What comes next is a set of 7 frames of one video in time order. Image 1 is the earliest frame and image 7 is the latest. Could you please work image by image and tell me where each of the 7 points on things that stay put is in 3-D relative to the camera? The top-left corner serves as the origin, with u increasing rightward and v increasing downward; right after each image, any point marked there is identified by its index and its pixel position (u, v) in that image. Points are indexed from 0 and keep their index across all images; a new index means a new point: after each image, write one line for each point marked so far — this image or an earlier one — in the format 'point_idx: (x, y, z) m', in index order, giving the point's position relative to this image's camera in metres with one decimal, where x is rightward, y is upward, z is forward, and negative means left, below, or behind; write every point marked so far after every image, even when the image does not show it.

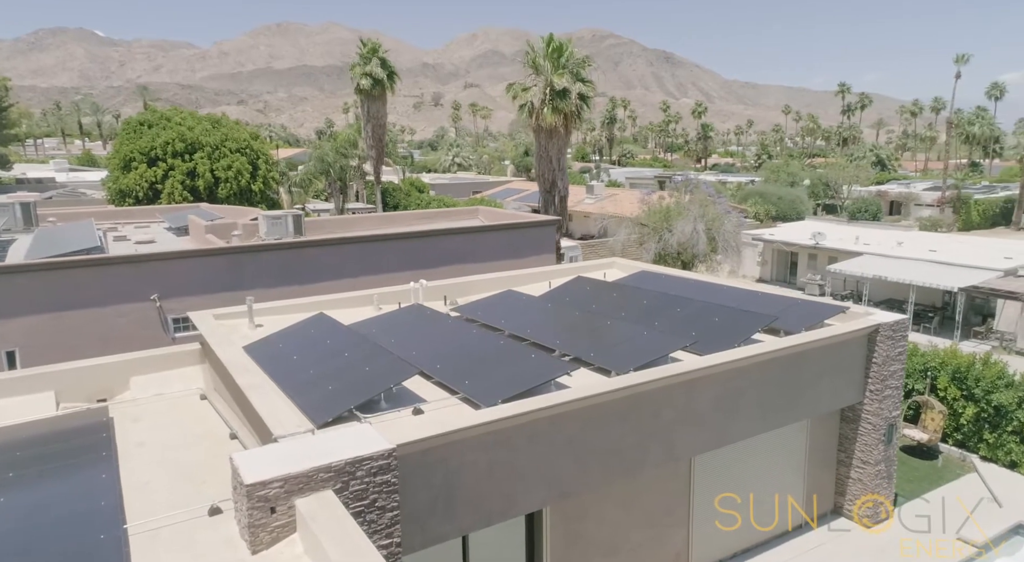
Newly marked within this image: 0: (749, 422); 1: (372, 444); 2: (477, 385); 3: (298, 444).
0: (+4.5, -2.6, +13.9) m
1: (-1.7, -2.1, +9.5) m
2: (-0.6, -1.7, +12.0) m
3: (-2.6, -2.1, +9.5) m
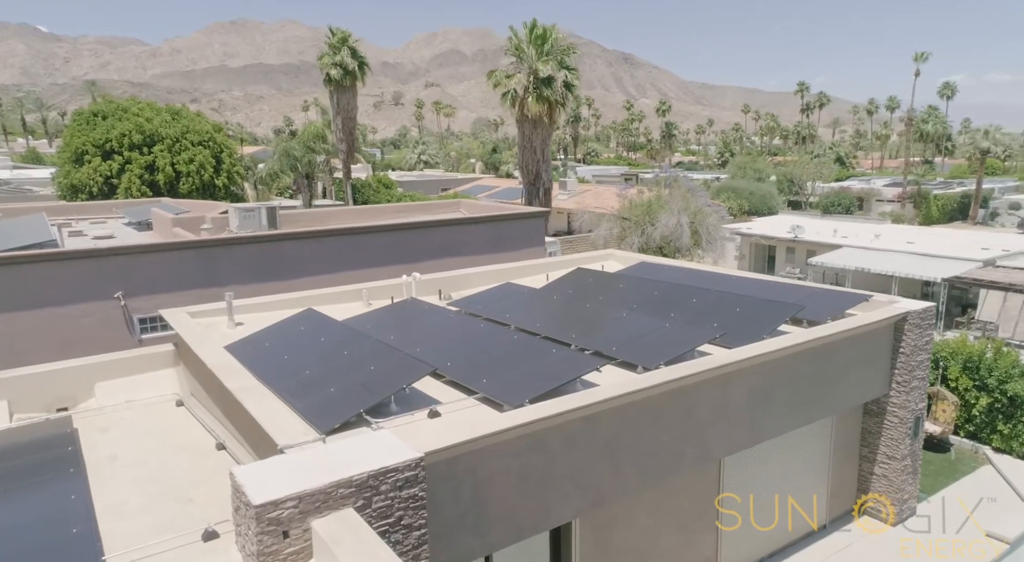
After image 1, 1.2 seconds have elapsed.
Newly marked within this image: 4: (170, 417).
0: (+4.7, -2.4, +13.0) m
1: (-1.2, -1.9, +8.2) m
2: (-0.2, -1.5, +10.8) m
3: (-2.1, -1.9, +8.1) m
4: (-5.6, -2.2, +12.3) m
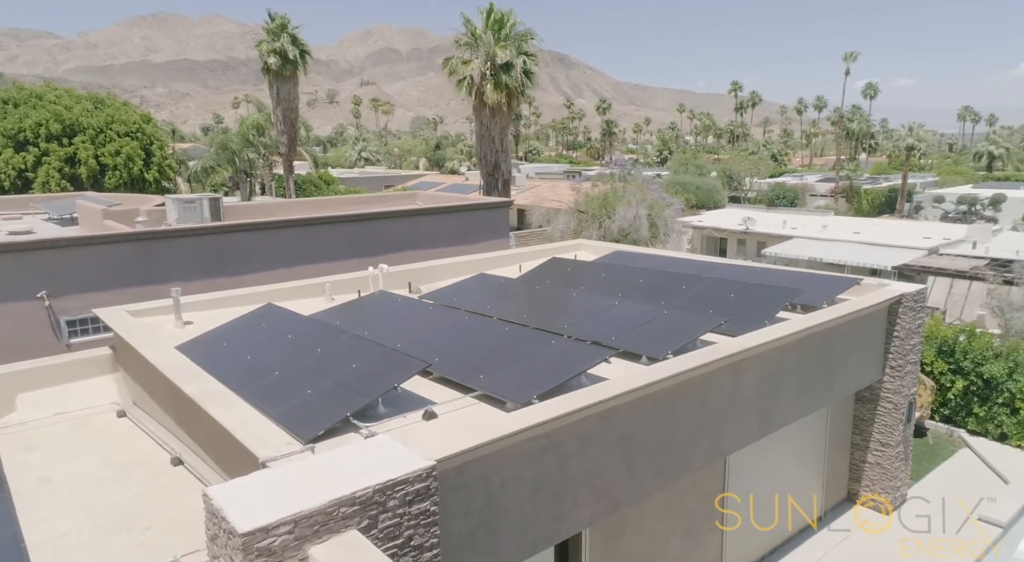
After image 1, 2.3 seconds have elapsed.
0: (+4.5, -2.1, +12.2) m
1: (-0.9, -1.6, +6.9) m
2: (-0.2, -1.3, +9.6) m
3: (-1.9, -1.7, +6.8) m
4: (-5.7, -2.1, +10.6) m
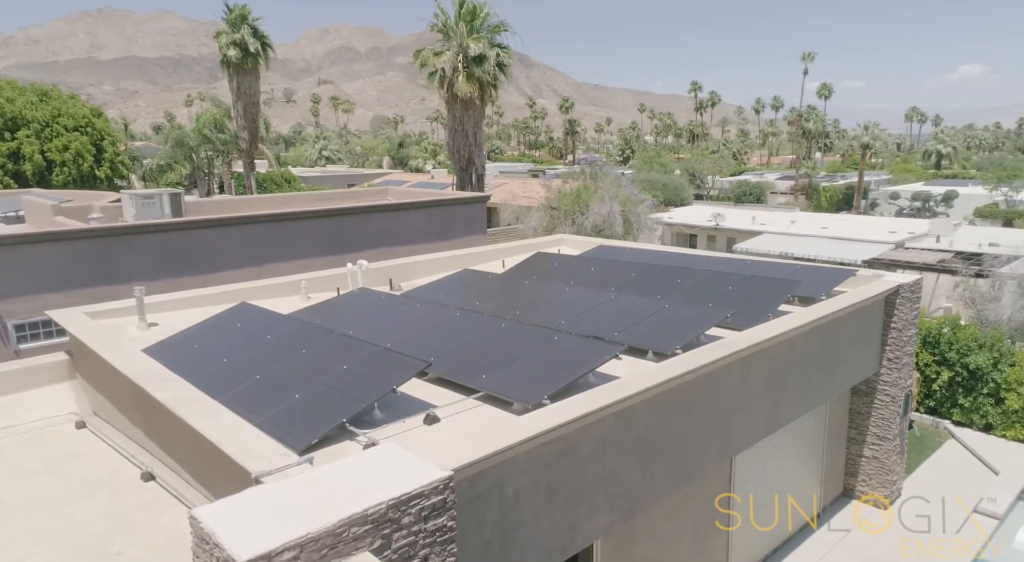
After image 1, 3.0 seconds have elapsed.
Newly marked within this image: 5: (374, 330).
0: (+4.4, -1.9, +11.7) m
1: (-0.7, -1.6, +6.2) m
2: (-0.2, -1.2, +8.9) m
3: (-1.6, -1.6, +6.0) m
4: (-5.6, -2.1, +9.6) m
5: (-2.0, -0.7, +10.7) m
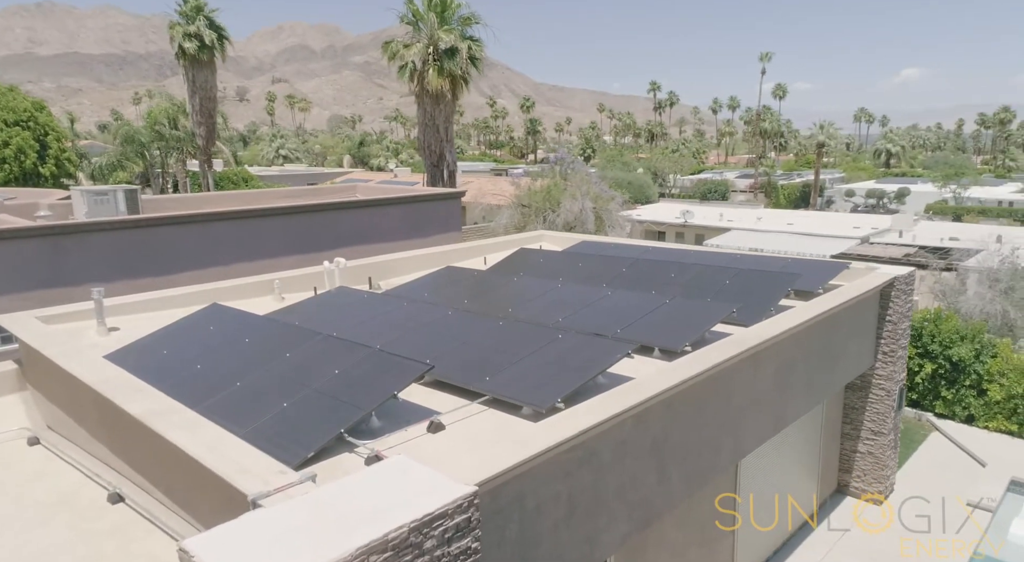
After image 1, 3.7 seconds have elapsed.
0: (+4.4, -1.8, +11.3) m
1: (-0.5, -1.5, +5.5) m
2: (-0.1, -1.1, +8.2) m
3: (-1.4, -1.5, +5.2) m
4: (-5.6, -2.1, +8.6) m
5: (-2.0, -0.7, +9.9) m
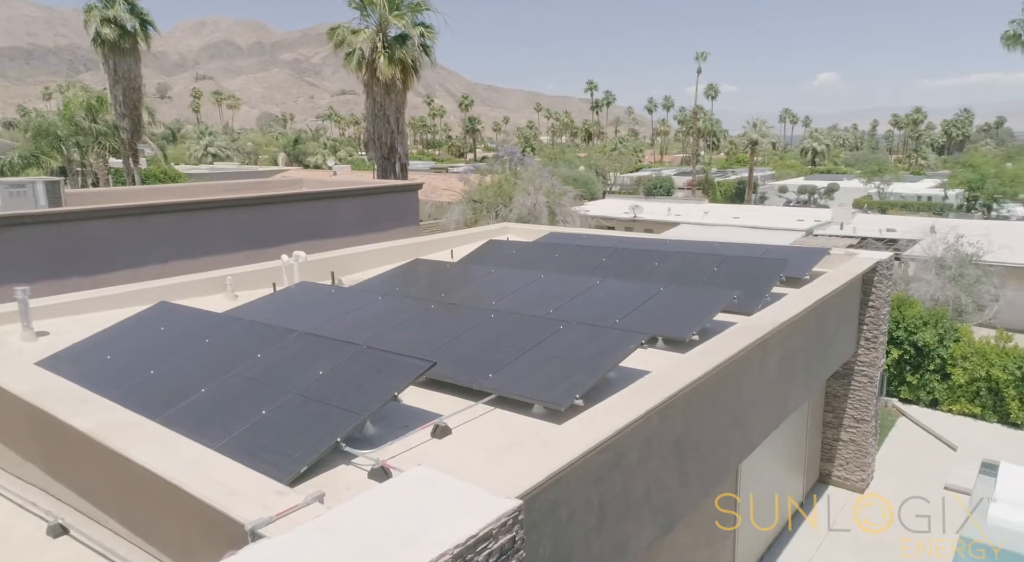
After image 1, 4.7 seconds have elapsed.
0: (+4.1, -1.6, +10.8) m
1: (-0.2, -1.3, +4.6) m
2: (0.0, -0.9, +7.3) m
3: (-1.1, -1.4, +4.3) m
4: (-5.5, -2.1, +7.3) m
5: (-2.1, -0.5, +8.8) m
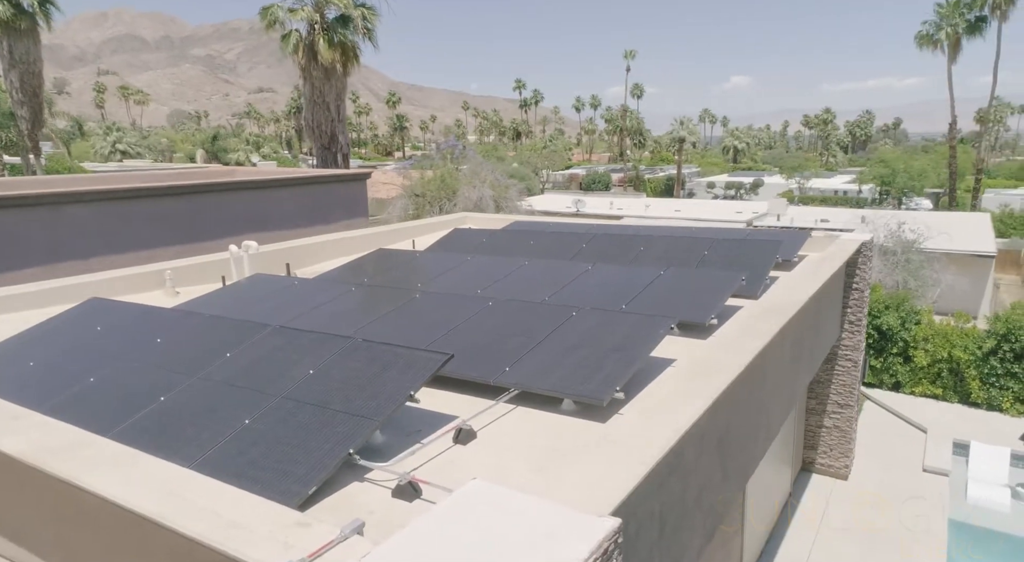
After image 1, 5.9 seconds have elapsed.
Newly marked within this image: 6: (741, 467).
0: (+4.0, -1.3, +10.2) m
1: (+0.3, -1.1, +3.6) m
2: (+0.2, -0.7, +6.3) m
3: (-0.6, -1.2, +3.2) m
4: (-5.3, -2.0, +5.7) m
5: (-2.1, -0.4, +7.6) m
6: (+2.2, -1.9, +7.3) m
